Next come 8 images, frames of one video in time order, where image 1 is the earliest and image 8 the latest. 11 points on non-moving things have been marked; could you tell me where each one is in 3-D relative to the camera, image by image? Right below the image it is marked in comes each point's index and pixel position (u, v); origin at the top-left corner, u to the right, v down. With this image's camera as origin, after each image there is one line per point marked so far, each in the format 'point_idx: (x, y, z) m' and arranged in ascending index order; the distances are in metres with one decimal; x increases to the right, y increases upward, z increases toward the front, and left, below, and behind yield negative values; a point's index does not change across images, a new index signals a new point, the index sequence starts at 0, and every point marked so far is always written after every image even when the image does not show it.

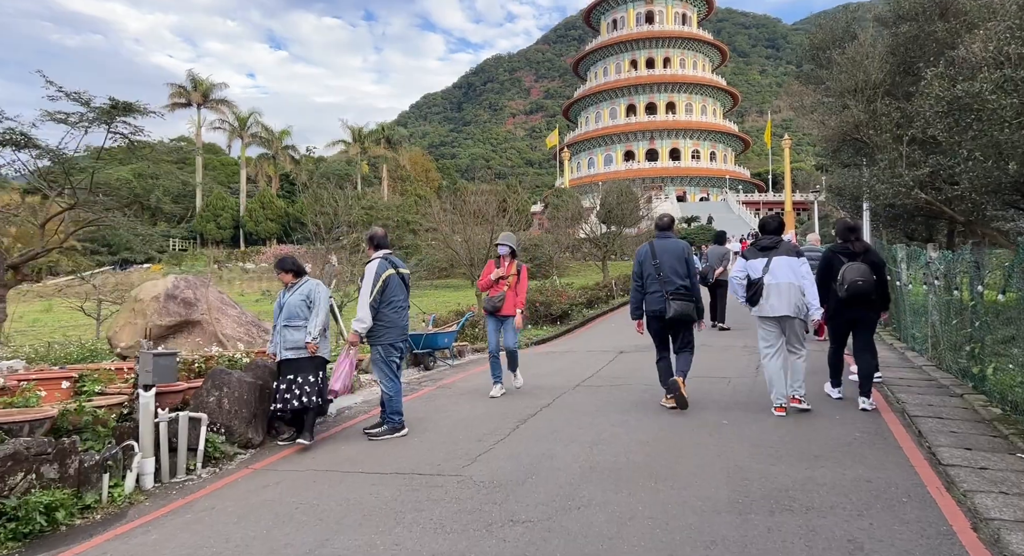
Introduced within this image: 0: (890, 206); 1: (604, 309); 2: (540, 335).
0: (+6.9, +1.3, +11.3) m
1: (+2.8, -0.9, +18.7) m
2: (+0.6, -1.3, +14.0) m
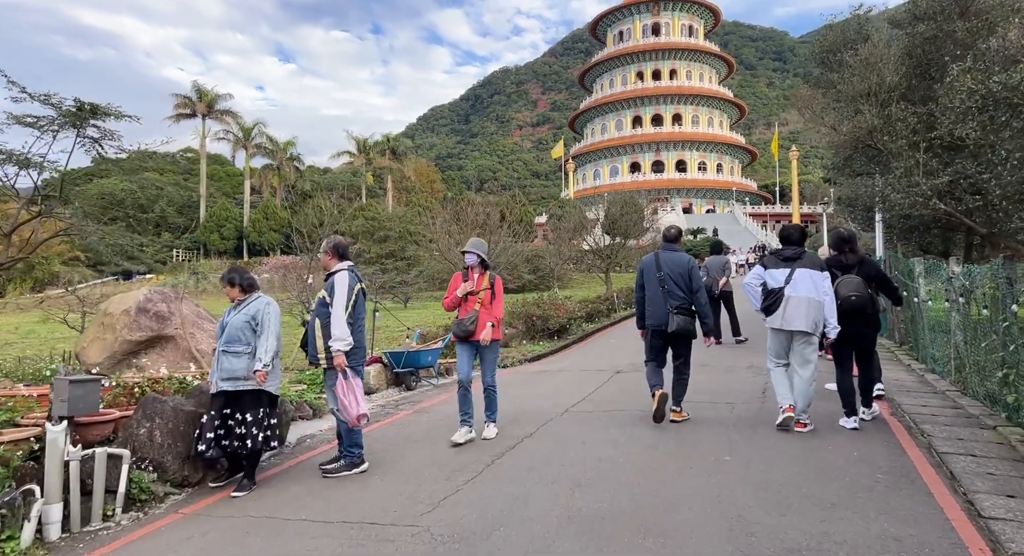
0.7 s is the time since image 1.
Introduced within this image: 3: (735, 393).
0: (+6.8, +1.0, +10.7) m
1: (+2.7, -1.3, +18.1) m
2: (+0.5, -1.5, +13.3) m
3: (+2.9, -1.5, +8.2) m
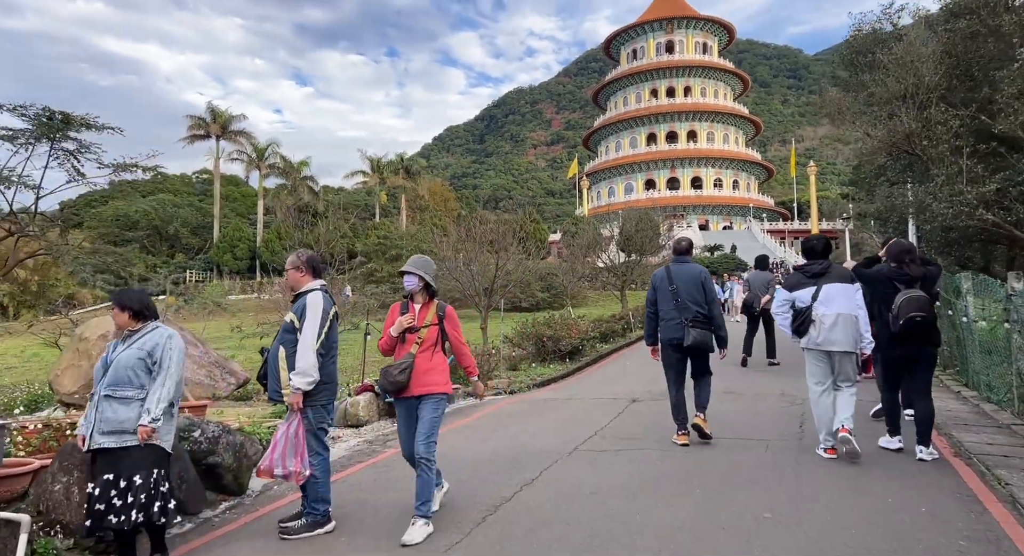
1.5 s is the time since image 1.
0: (+6.9, +0.7, +9.8) m
1: (+3.0, -1.8, +17.2) m
2: (+0.7, -1.9, +12.5) m
3: (+3.0, -1.7, +7.3) m
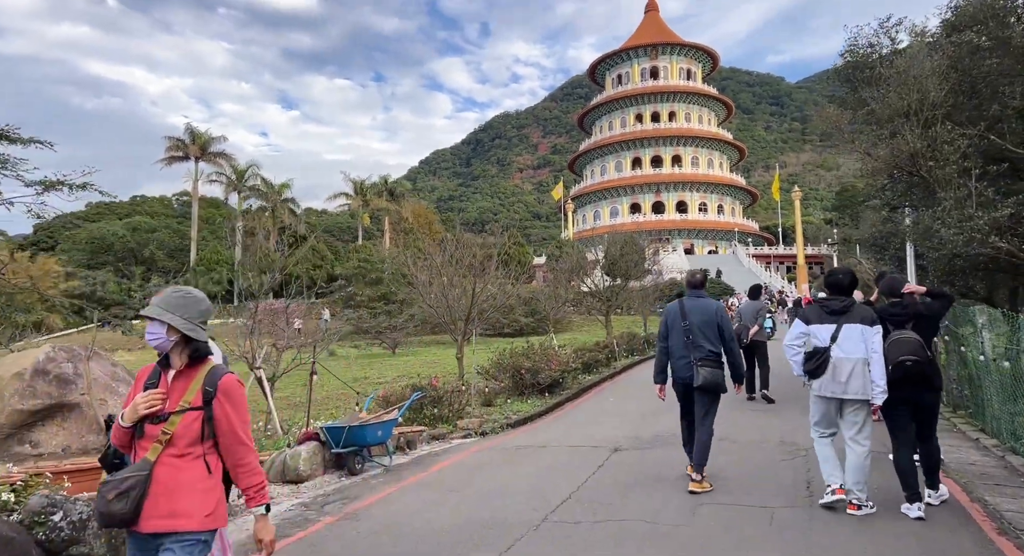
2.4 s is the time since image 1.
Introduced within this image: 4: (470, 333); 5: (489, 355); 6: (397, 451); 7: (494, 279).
0: (+6.4, +0.3, +9.1) m
1: (+2.4, -2.5, +16.3) m
2: (+0.2, -2.5, +11.5) m
3: (+2.6, -2.1, +6.4) m
4: (-1.3, -1.7, +19.4) m
5: (-0.7, -2.3, +18.2) m
6: (-1.6, -2.3, +8.3) m
7: (-0.6, 0.0, +19.3) m
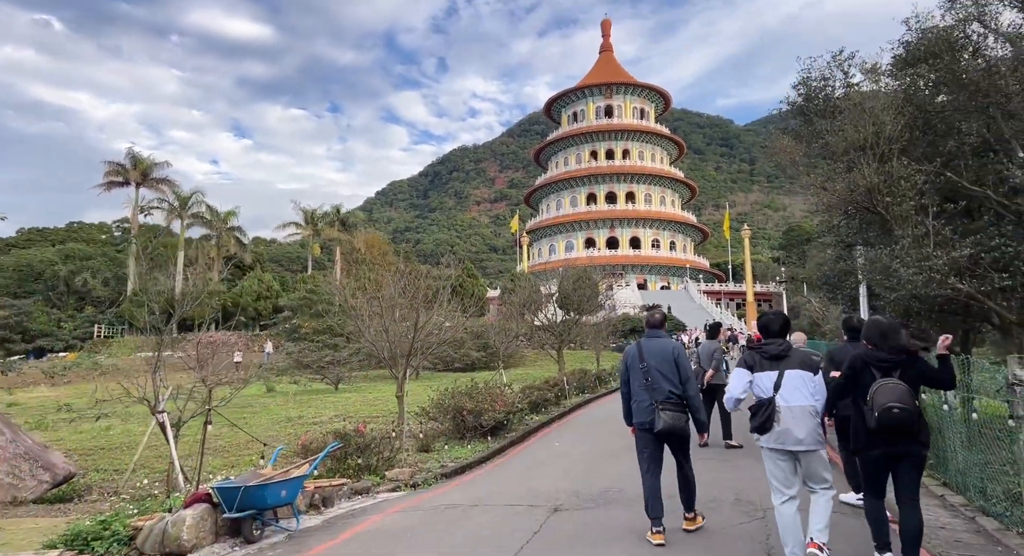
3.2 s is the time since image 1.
0: (+5.6, -0.3, +8.7) m
1: (+1.0, -3.4, +15.5) m
2: (-0.9, -3.1, +10.6) m
3: (+1.9, -2.4, +5.6) m
4: (-2.9, -2.7, +18.3) m
5: (-2.2, -3.2, +17.2) m
6: (-2.4, -2.7, +7.3) m
7: (-2.2, -1.0, +18.4) m
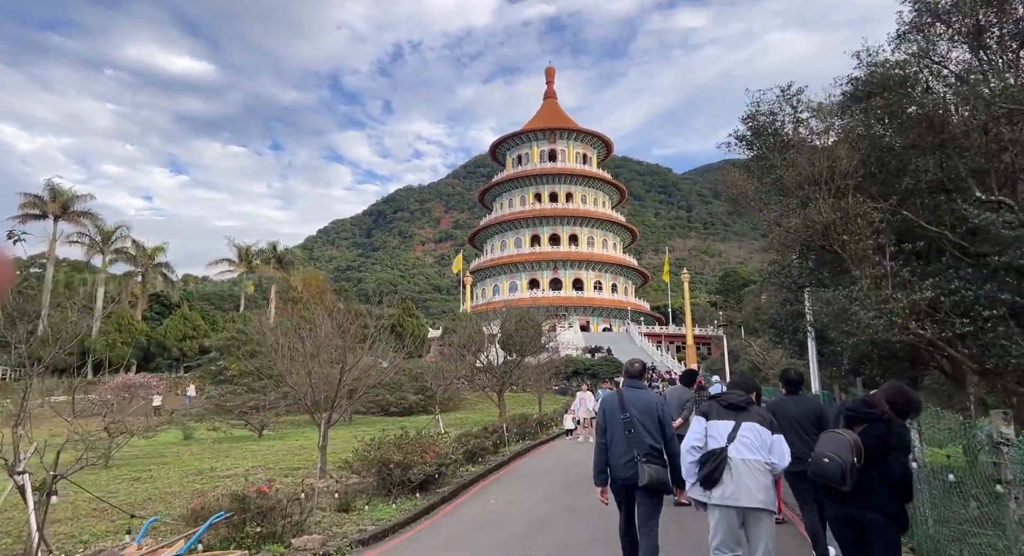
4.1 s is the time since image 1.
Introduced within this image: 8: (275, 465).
0: (+4.7, -0.9, +8.3) m
1: (-0.5, -4.3, +14.4) m
2: (-1.9, -3.7, +9.4) m
3: (+1.3, -2.8, +4.8) m
4: (-4.7, -3.8, +16.9) m
5: (-3.9, -4.2, +15.8) m
6: (-3.1, -3.1, +6.0) m
7: (-3.9, -2.1, +17.2) m
8: (-6.0, -4.8, +16.2) m
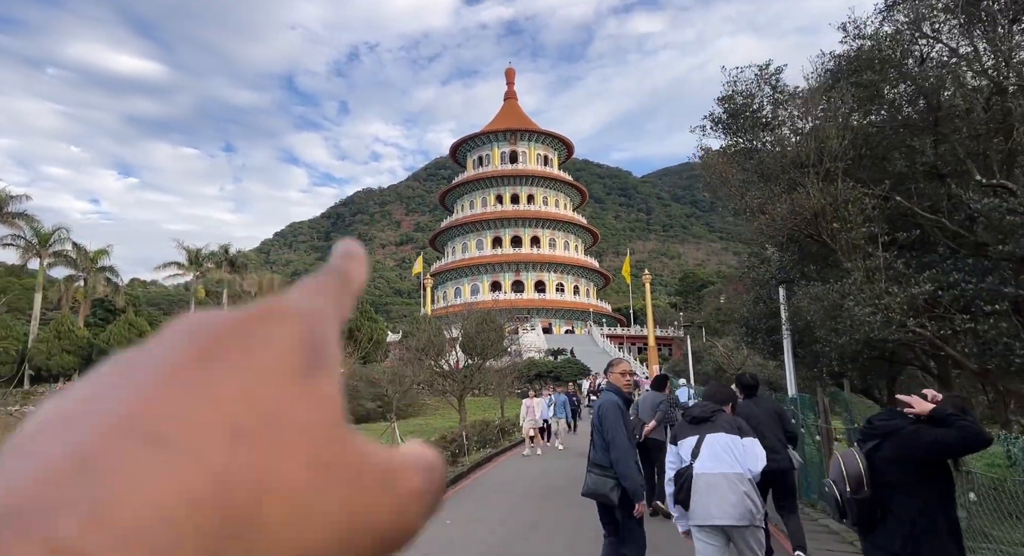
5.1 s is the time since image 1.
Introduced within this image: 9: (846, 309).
0: (+4.2, -0.8, +7.7) m
1: (-1.4, -4.3, +13.4) m
2: (-2.5, -3.6, +8.4) m
3: (+1.0, -2.7, +3.9) m
4: (-5.7, -3.8, +15.7) m
5: (-4.8, -4.2, +14.6) m
6: (-3.5, -3.0, +4.9) m
7: (-4.9, -2.1, +16.0) m
8: (-7.0, -4.8, +14.9) m
9: (+3.6, -0.3, +6.8) m
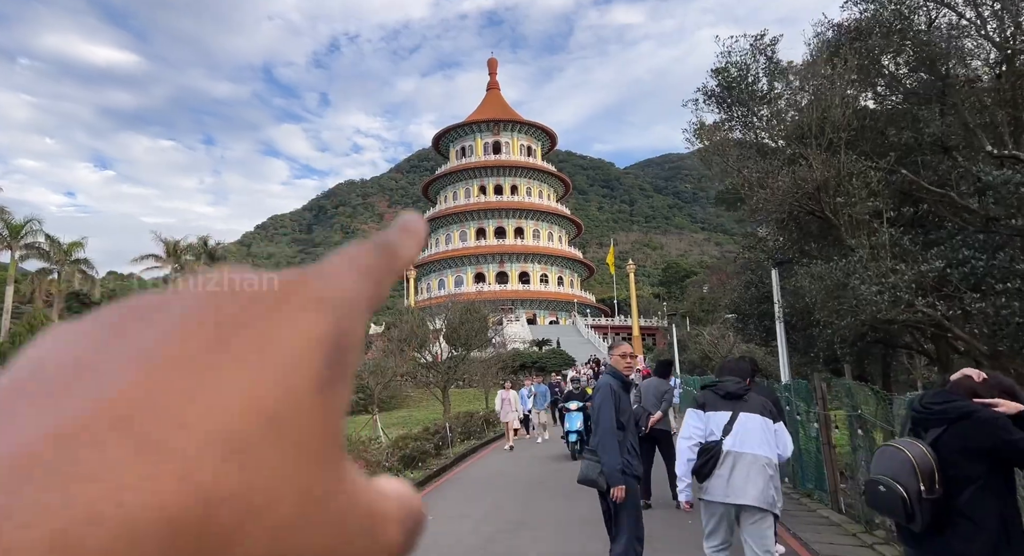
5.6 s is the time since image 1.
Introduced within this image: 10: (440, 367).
0: (+4.0, -0.6, +7.3) m
1: (-1.7, -4.0, +13.0) m
2: (-2.7, -3.4, +7.9) m
3: (+0.9, -2.5, +3.5) m
4: (-6.1, -3.5, +15.2) m
5: (-5.2, -3.9, +14.1) m
6: (-3.6, -2.9, +4.4) m
7: (-5.3, -1.8, +15.5) m
8: (-7.4, -4.6, +14.3) m
9: (+3.4, -0.1, +6.4) m
10: (-2.4, -2.9, +19.9) m
